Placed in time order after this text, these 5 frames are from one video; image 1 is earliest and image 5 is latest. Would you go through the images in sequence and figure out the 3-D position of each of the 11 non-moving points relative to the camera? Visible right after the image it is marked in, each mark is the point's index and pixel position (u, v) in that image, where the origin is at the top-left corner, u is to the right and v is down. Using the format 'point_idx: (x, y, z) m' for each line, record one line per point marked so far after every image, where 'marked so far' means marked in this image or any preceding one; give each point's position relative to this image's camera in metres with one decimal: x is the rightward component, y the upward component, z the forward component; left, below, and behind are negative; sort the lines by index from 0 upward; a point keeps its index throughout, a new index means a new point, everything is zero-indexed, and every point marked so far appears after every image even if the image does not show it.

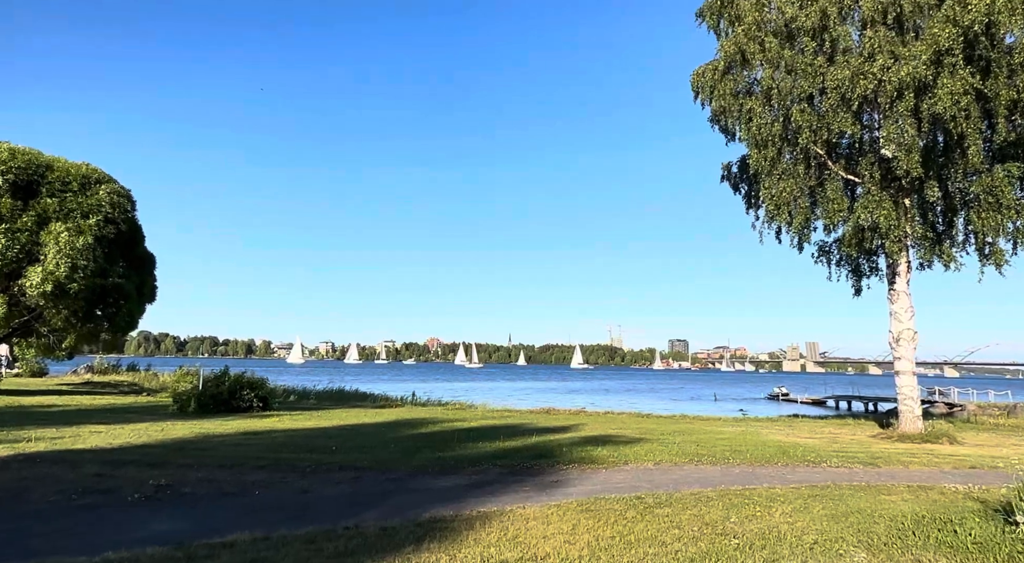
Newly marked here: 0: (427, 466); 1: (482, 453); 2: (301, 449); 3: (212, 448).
0: (-1.5, -3.3, +13.4) m
1: (-0.6, -3.5, +15.2) m
2: (-4.5, -3.6, +15.7) m
3: (-6.3, -3.5, +15.5) m
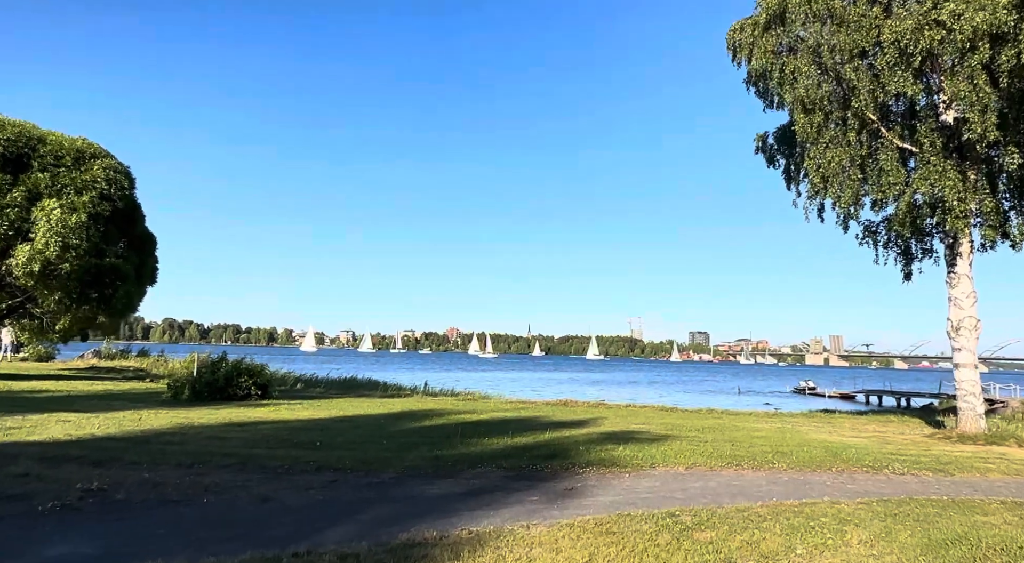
0: (-1.4, -2.9, +11.4) m
1: (-0.5, -3.1, +13.2) m
2: (-4.3, -3.1, +13.9) m
3: (-6.1, -3.0, +13.7) m
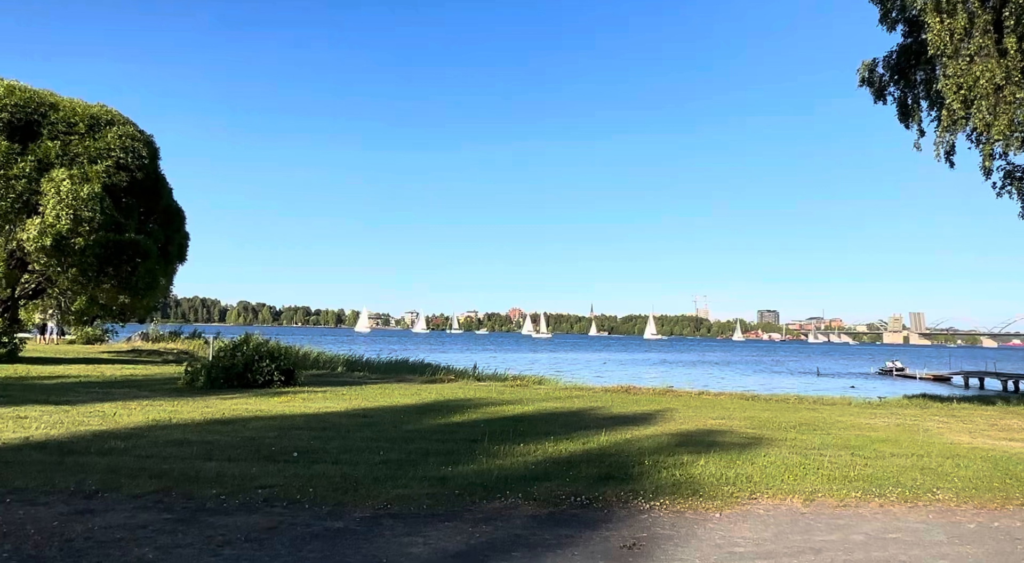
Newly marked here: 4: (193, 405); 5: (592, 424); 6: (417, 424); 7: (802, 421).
0: (-1.0, -2.3, +8.0) m
1: (+0.1, -2.5, +9.7) m
2: (-3.7, -2.5, +10.7) m
3: (-5.6, -2.4, +10.7) m
4: (-7.6, -2.9, +17.6) m
5: (+1.7, -3.0, +15.8) m
6: (-1.9, -2.9, +15.0) m
7: (+7.0, -3.4, +18.0) m
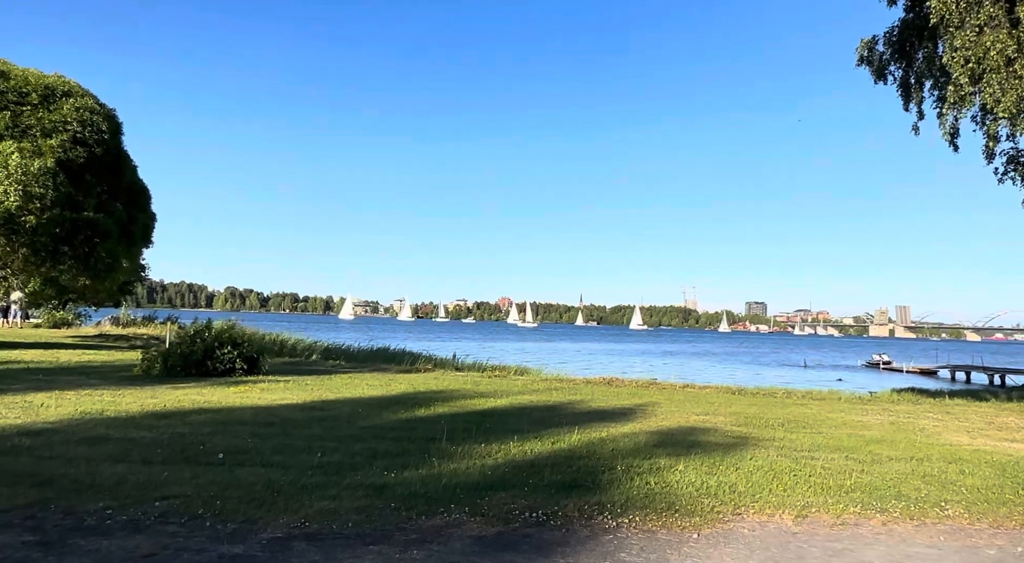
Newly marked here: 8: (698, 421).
0: (-1.6, -2.1, +6.8) m
1: (-0.5, -2.2, +8.5) m
2: (-4.3, -2.2, +9.4) m
3: (-6.1, -2.1, +9.4) m
4: (-8.3, -2.5, +16.3) m
5: (+1.1, -2.7, +14.7) m
6: (-2.5, -2.5, +13.8) m
7: (+6.4, -3.1, +17.0) m
8: (+3.9, -2.9, +15.6) m
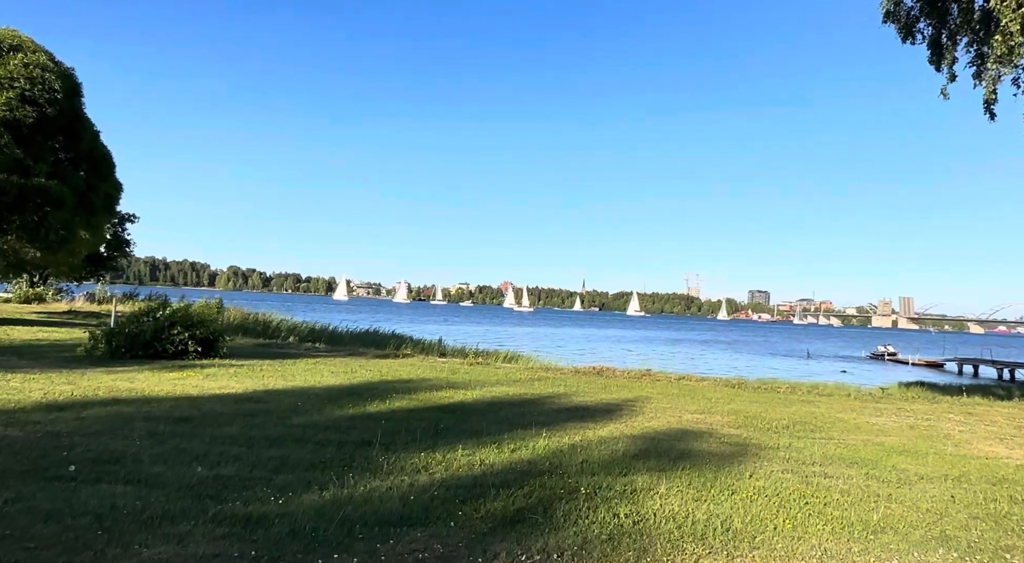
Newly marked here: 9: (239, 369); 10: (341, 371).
0: (-2.2, -1.9, +4.8) m
1: (-1.1, -2.0, +6.5) m
2: (-4.9, -1.8, +7.5) m
3: (-6.7, -1.7, +7.5) m
4: (-8.9, -1.9, +14.4) m
5: (+0.4, -2.3, +12.7) m
6: (-3.2, -2.1, +11.9) m
7: (+5.7, -2.8, +15.0) m
8: (+3.3, -2.6, +13.6) m
9: (-6.7, -2.2, +18.4) m
10: (-4.6, -2.4, +19.9) m
